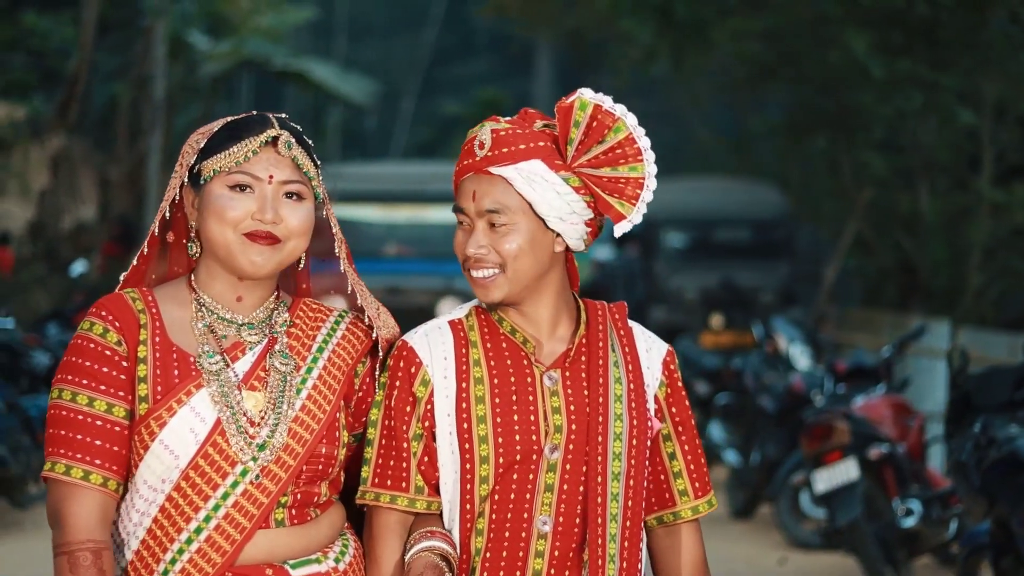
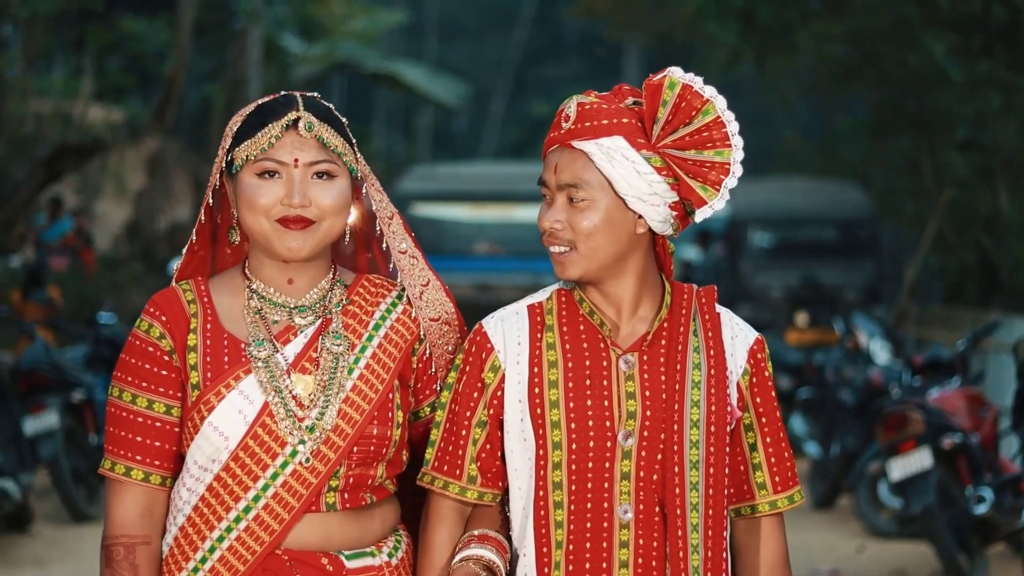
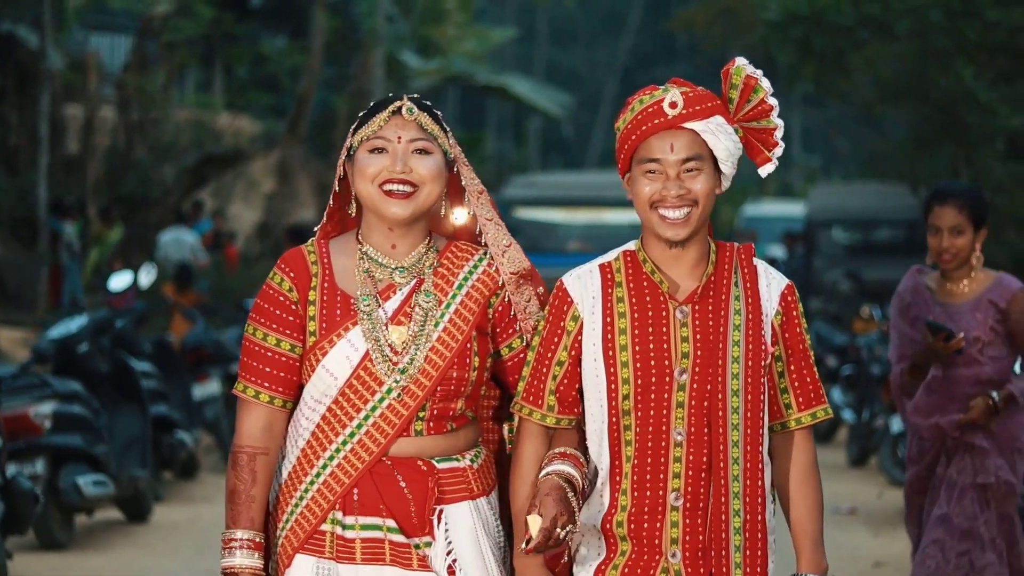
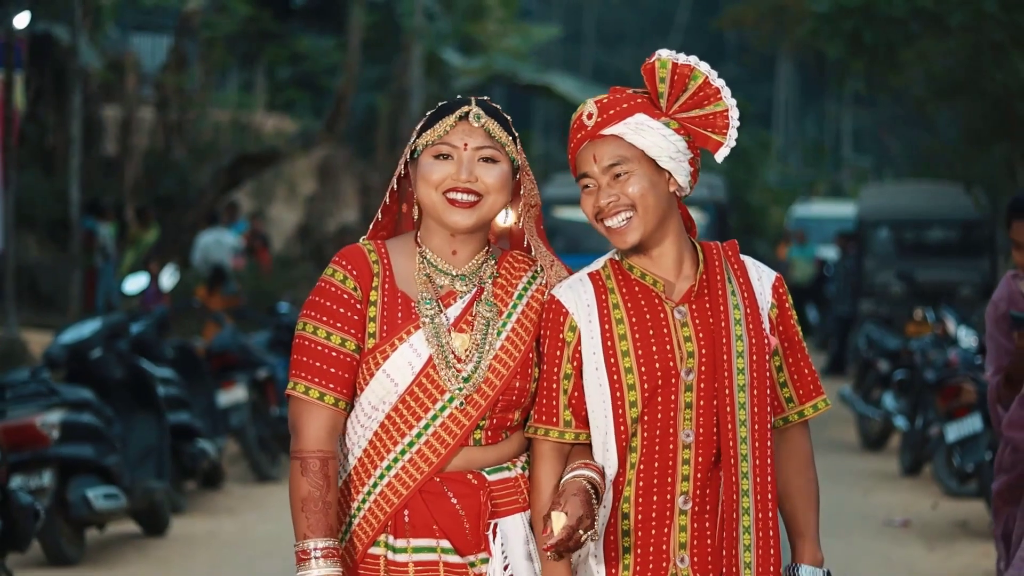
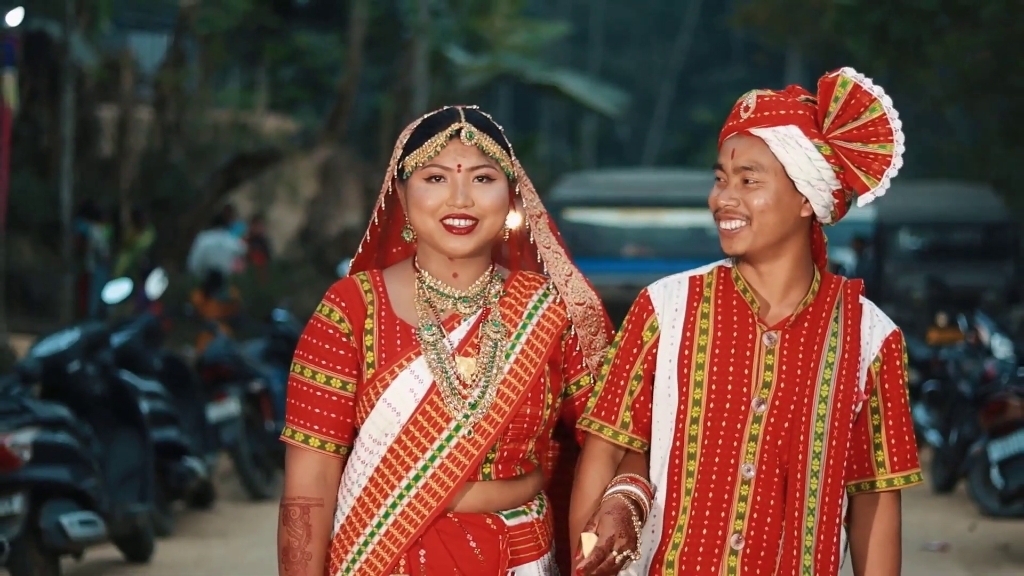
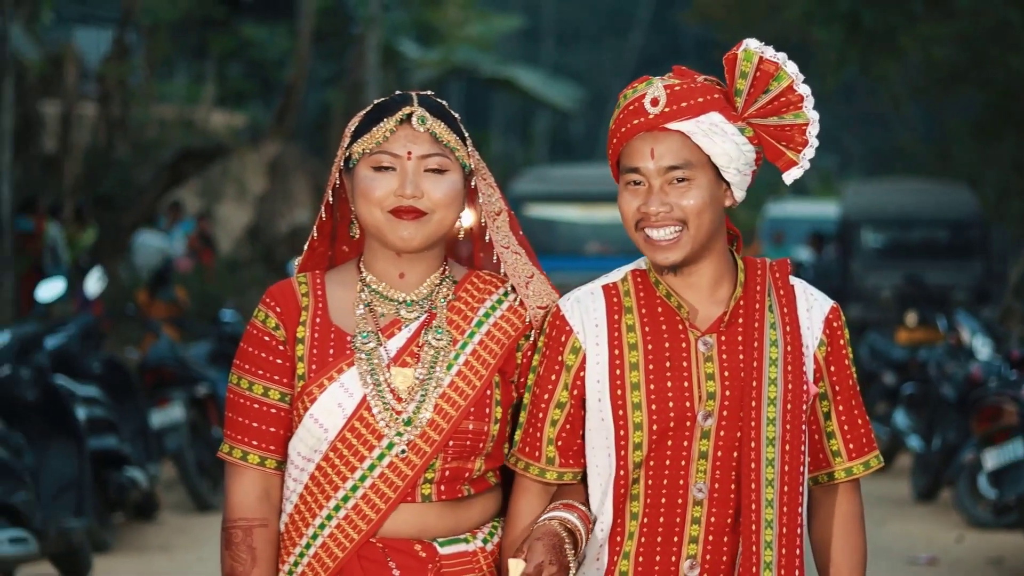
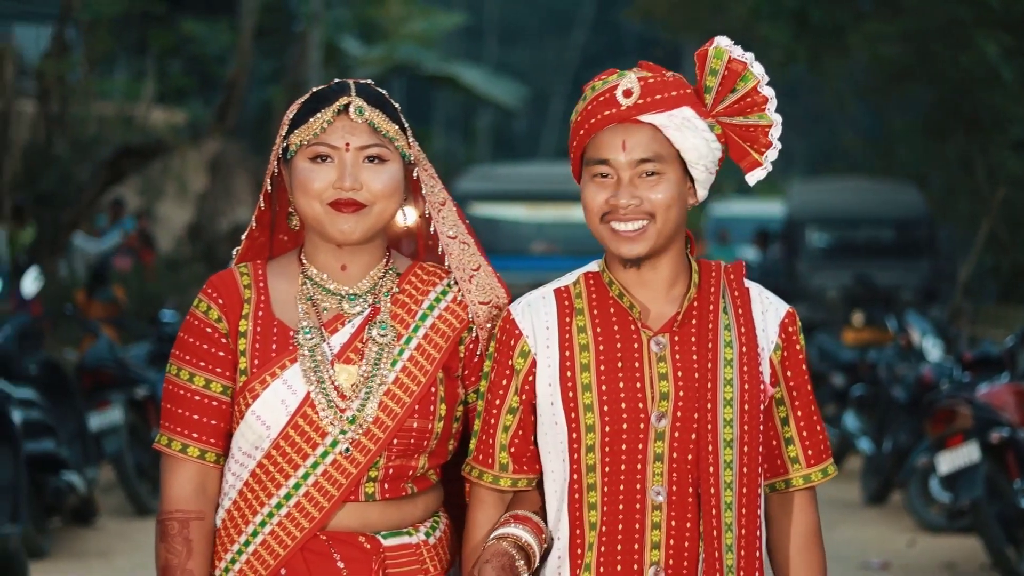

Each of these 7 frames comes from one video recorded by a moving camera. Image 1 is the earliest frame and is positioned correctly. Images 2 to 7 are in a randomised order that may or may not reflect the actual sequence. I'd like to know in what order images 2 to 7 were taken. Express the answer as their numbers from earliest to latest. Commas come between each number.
2, 7, 6, 5, 4, 3
